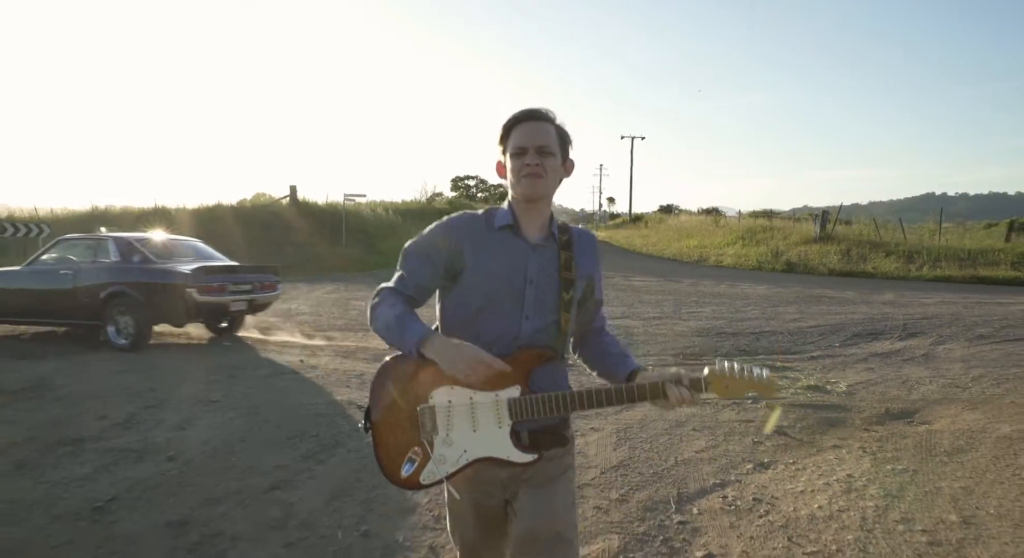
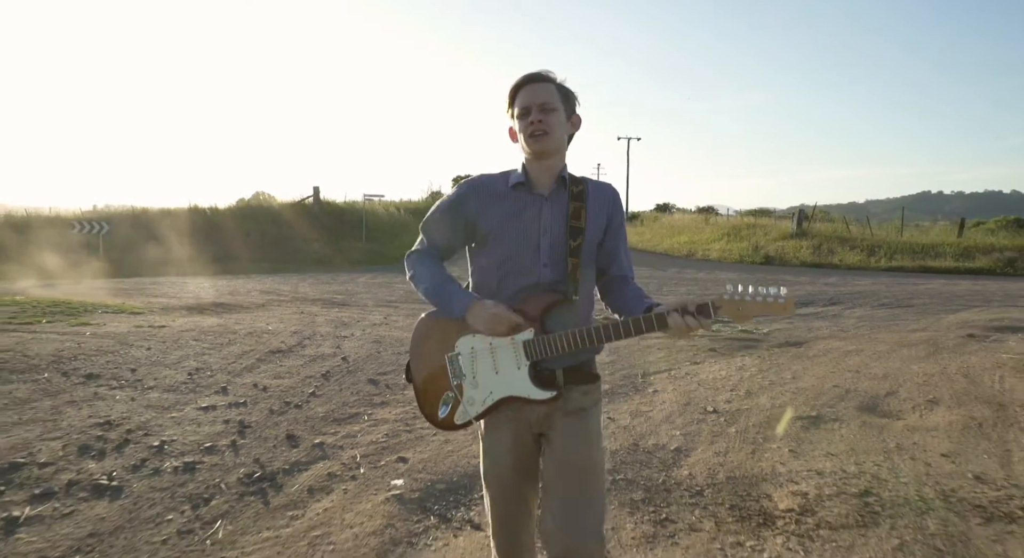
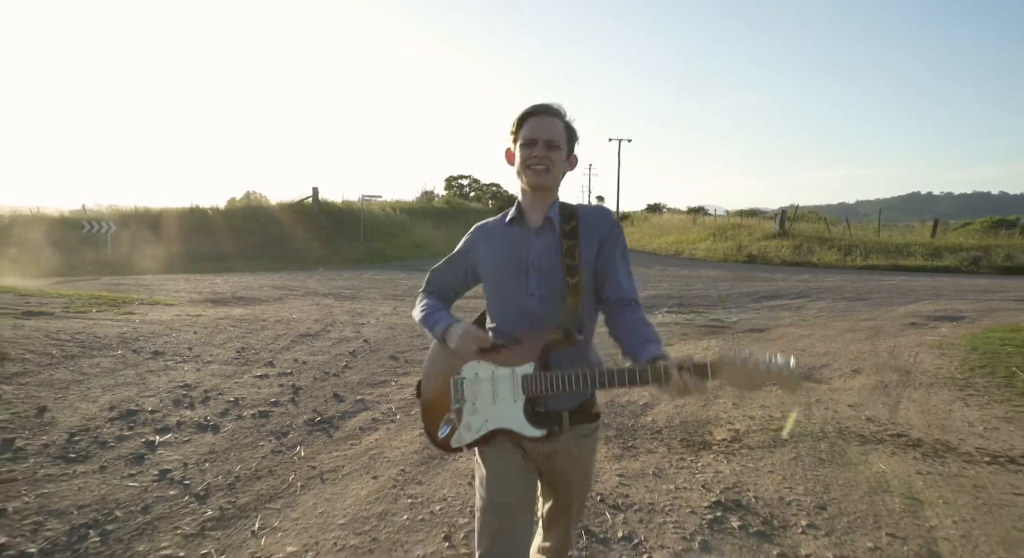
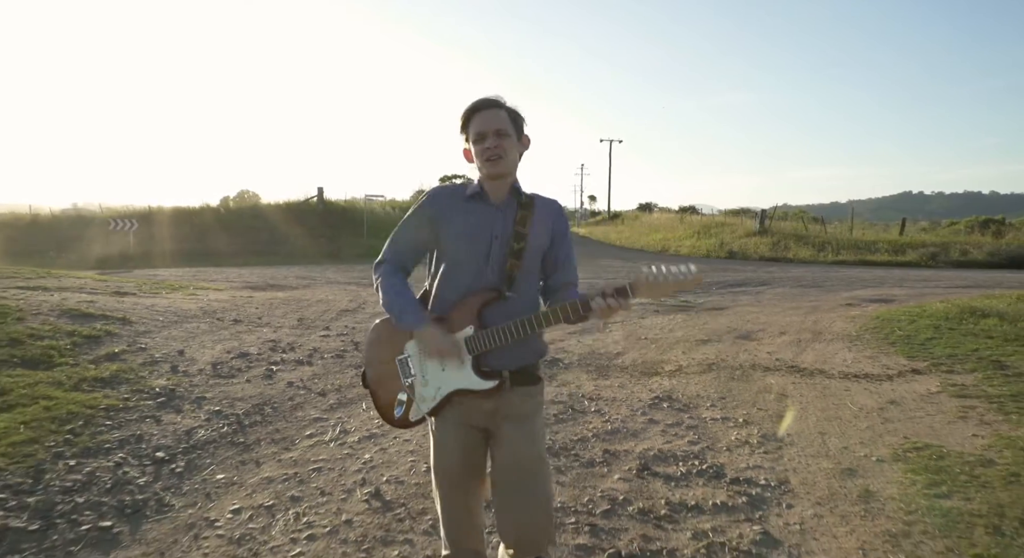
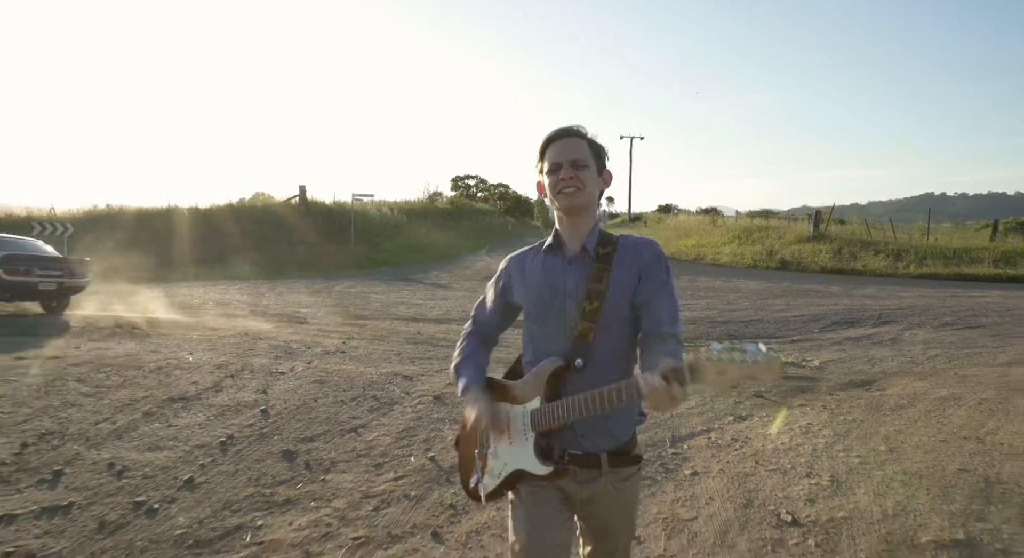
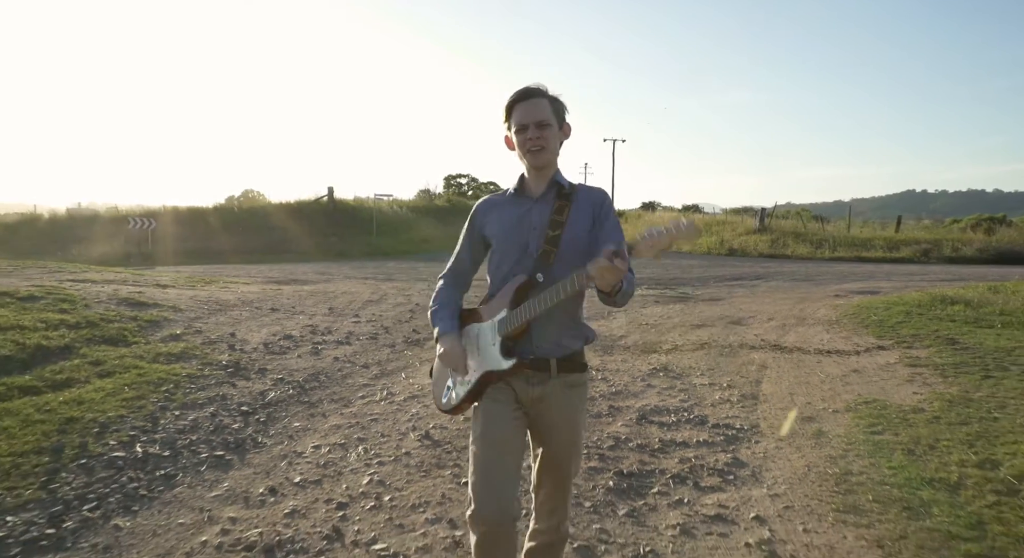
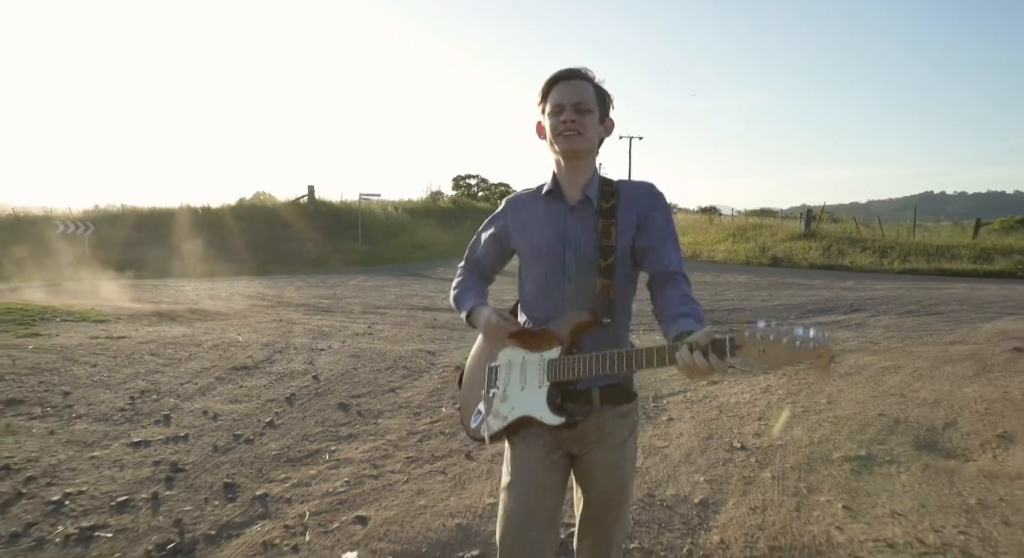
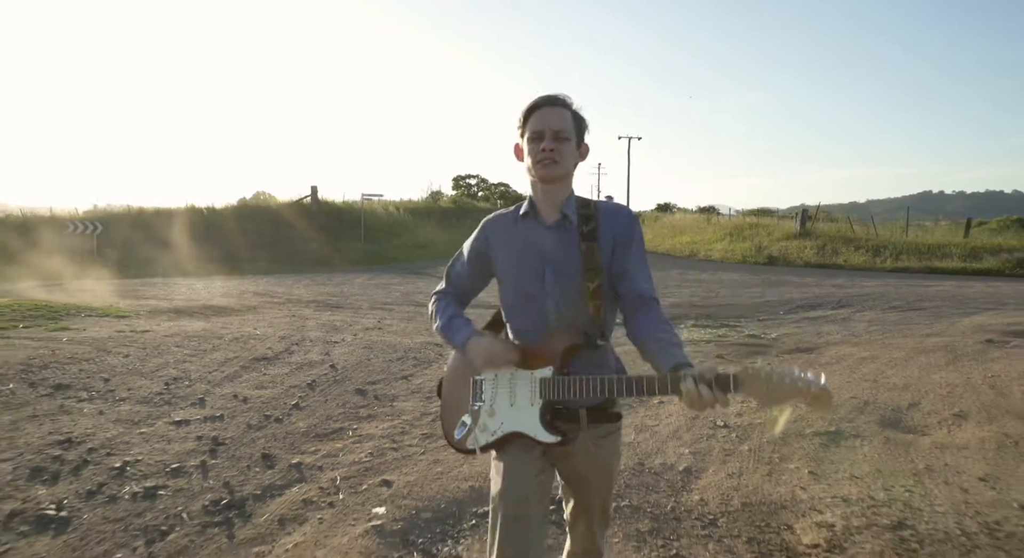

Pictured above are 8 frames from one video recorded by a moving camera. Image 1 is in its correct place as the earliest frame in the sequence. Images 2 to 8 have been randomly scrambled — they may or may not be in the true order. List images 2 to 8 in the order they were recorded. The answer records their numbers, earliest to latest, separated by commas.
5, 7, 8, 2, 3, 4, 6
